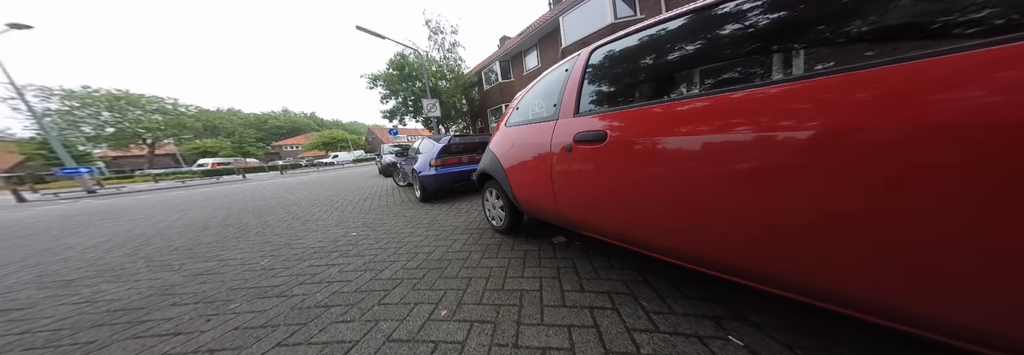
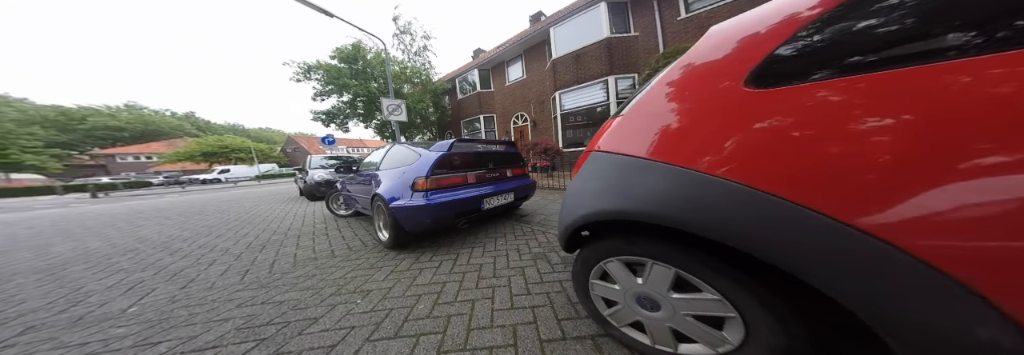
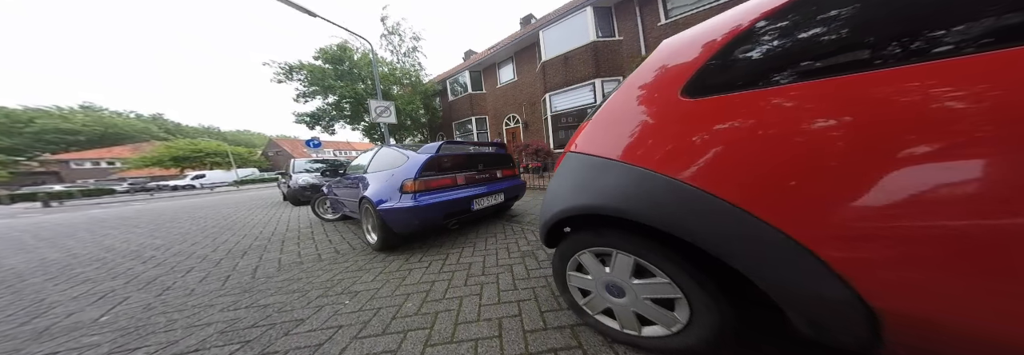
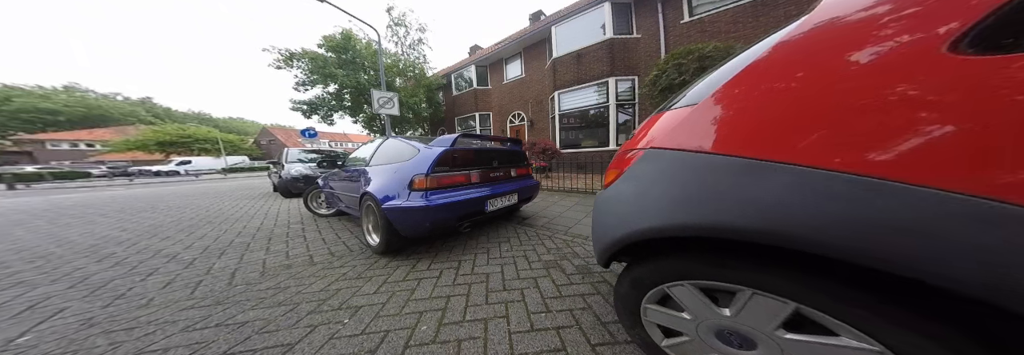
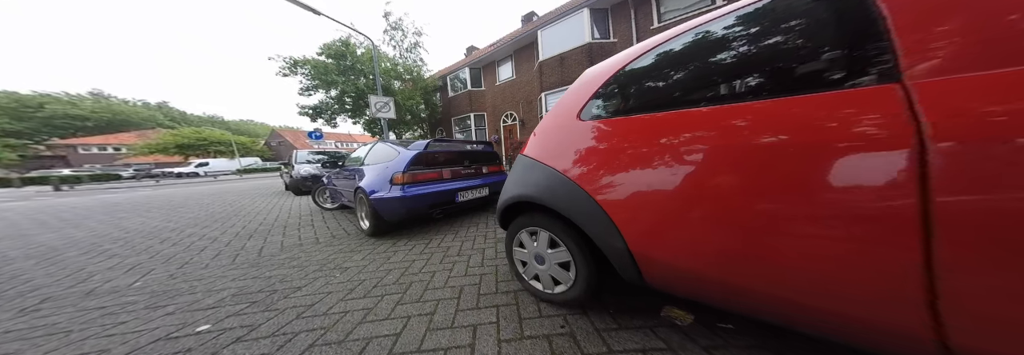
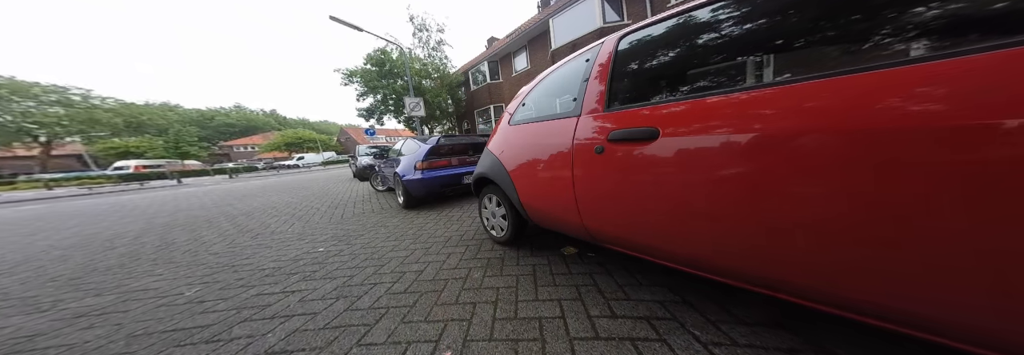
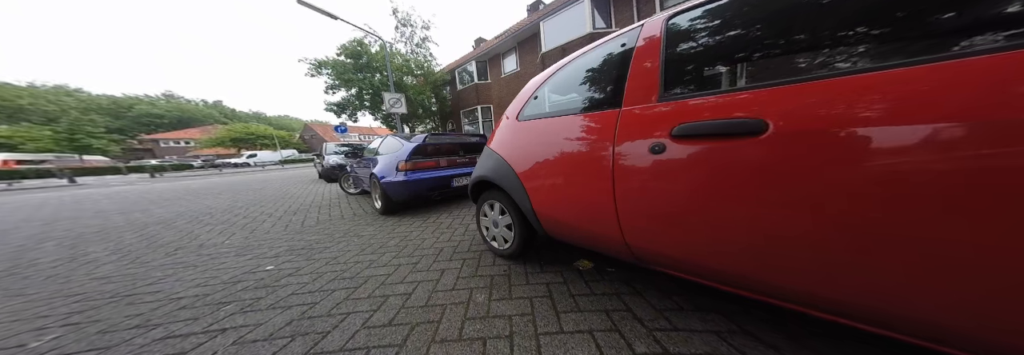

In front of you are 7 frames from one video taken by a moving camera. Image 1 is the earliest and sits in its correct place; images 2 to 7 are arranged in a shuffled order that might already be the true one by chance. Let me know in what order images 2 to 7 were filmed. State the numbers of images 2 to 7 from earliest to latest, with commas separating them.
6, 7, 5, 3, 2, 4
